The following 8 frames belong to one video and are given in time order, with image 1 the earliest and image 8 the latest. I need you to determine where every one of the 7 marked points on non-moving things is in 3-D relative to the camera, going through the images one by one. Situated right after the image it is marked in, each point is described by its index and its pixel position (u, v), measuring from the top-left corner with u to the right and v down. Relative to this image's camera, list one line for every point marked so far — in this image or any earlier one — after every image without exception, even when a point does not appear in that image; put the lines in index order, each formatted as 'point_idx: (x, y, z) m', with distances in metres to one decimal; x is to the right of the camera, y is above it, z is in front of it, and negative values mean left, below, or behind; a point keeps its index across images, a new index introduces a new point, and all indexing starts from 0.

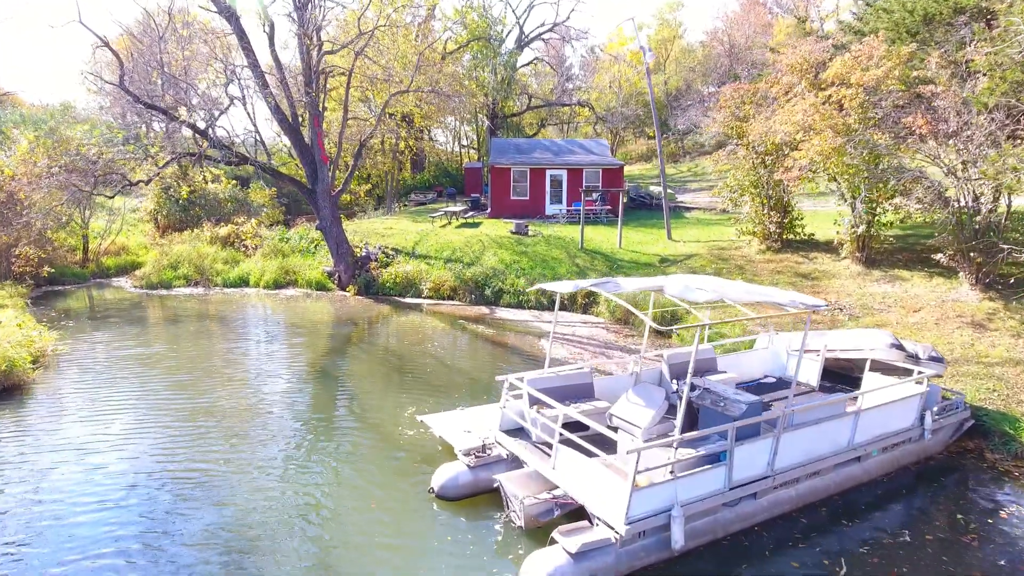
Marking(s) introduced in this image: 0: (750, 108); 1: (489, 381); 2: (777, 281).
0: (+6.7, +5.1, +18.1) m
1: (-0.5, -1.6, +12.4) m
2: (+6.7, +0.2, +16.2) m
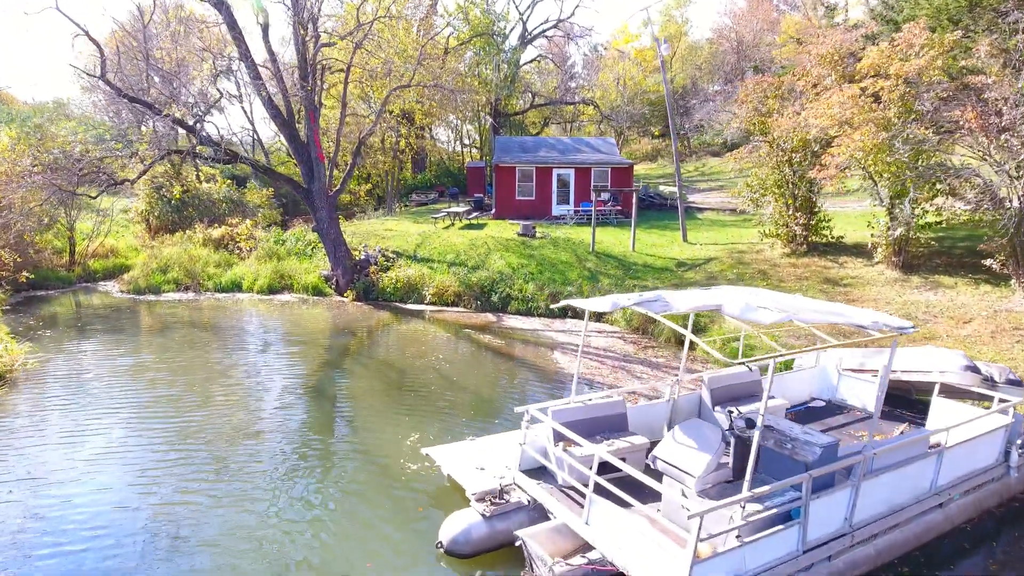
0: (+6.9, +4.9, +16.9) m
1: (-0.3, -1.8, +11.3) m
2: (+6.9, 0.0, +15.1) m
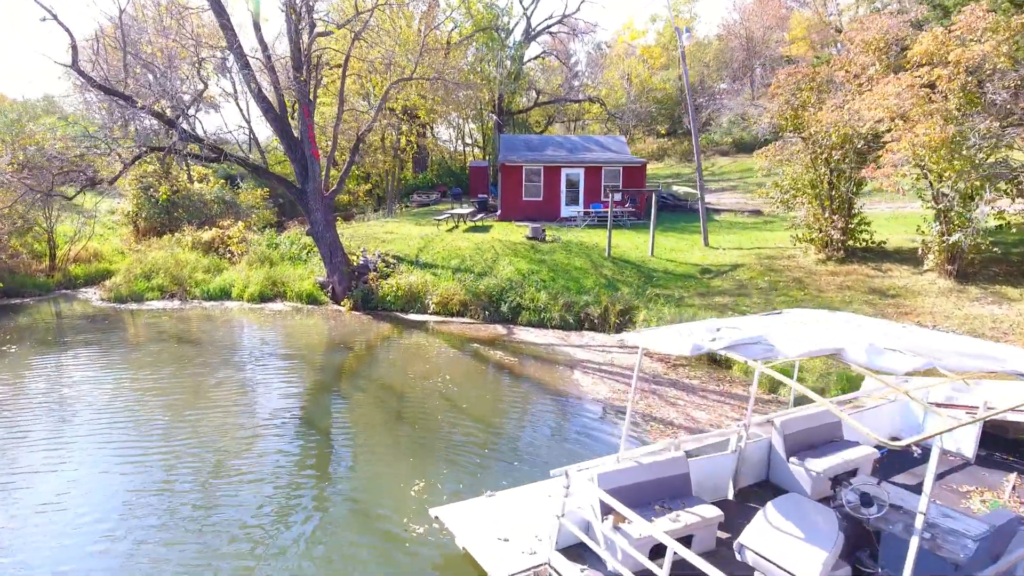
0: (+7.2, +4.7, +15.5) m
1: (0.0, -2.0, +9.9) m
2: (+7.2, -0.2, +13.6) m
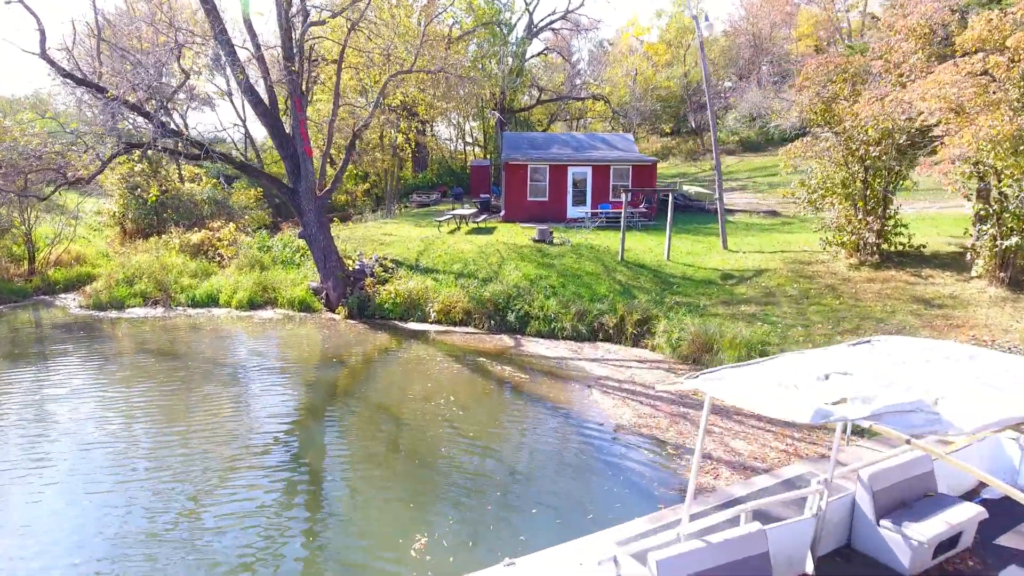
0: (+7.4, +4.5, +14.3) m
1: (+0.2, -2.2, +8.7) m
2: (+7.4, -0.4, +12.5) m
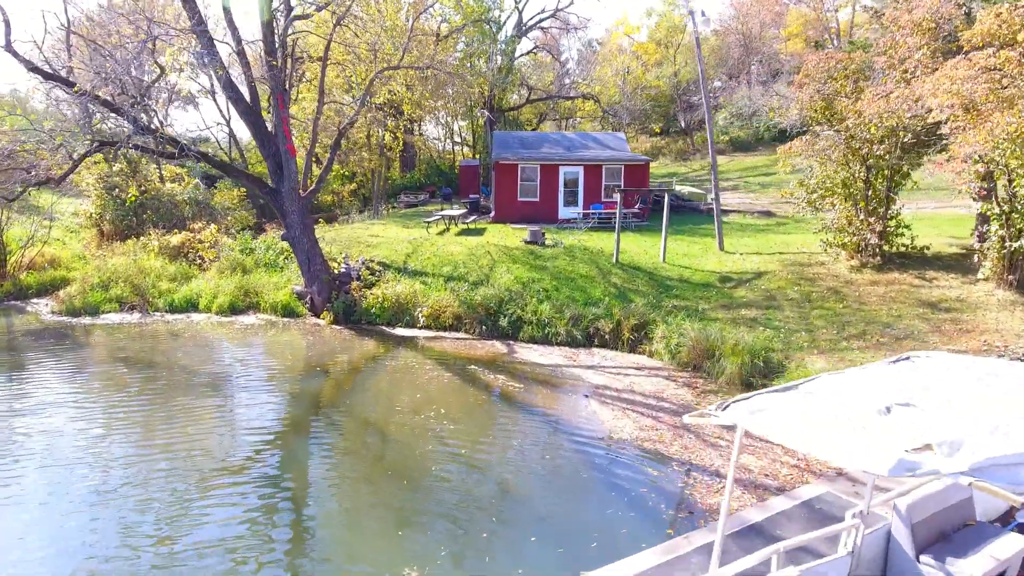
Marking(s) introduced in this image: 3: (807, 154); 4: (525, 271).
0: (+7.2, +4.4, +13.9) m
1: (+0.1, -2.3, +8.2) m
2: (+7.2, -0.5, +12.0) m
3: (+6.7, +3.0, +14.5) m
4: (+0.3, +0.4, +16.5) m
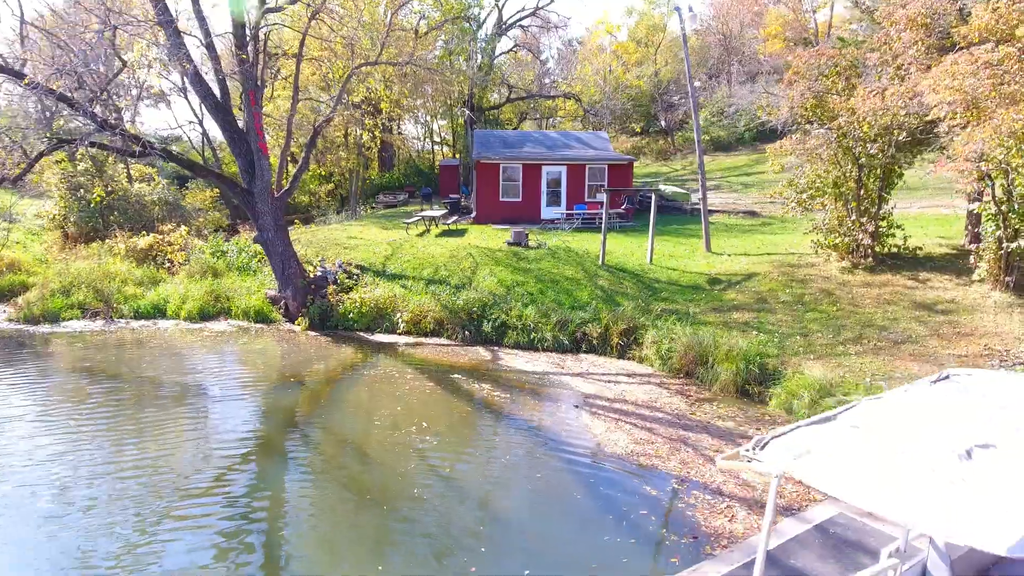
0: (+6.9, +4.4, +13.6) m
1: (0.0, -2.4, +7.6) m
2: (+7.0, -0.5, +11.7) m
3: (+6.3, +3.0, +14.1) m
4: (-0.1, +0.3, +15.9) m
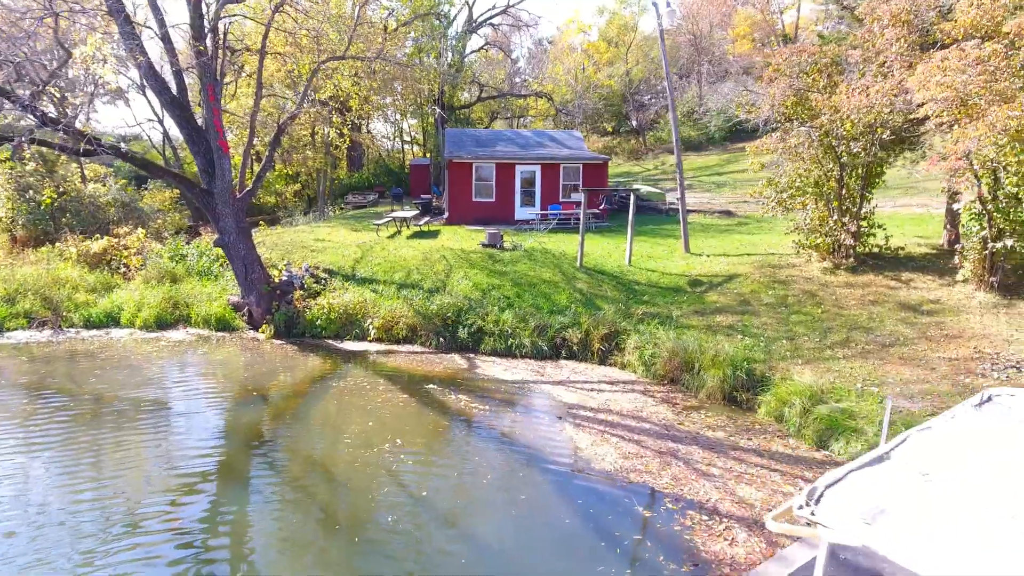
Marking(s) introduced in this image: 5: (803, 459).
0: (+6.3, +4.4, +13.3) m
1: (-0.2, -2.5, +7.1) m
2: (+6.6, -0.5, +11.5) m
3: (+5.8, +3.0, +13.8) m
4: (-0.7, +0.3, +15.4) m
5: (+3.7, -2.2, +8.2) m
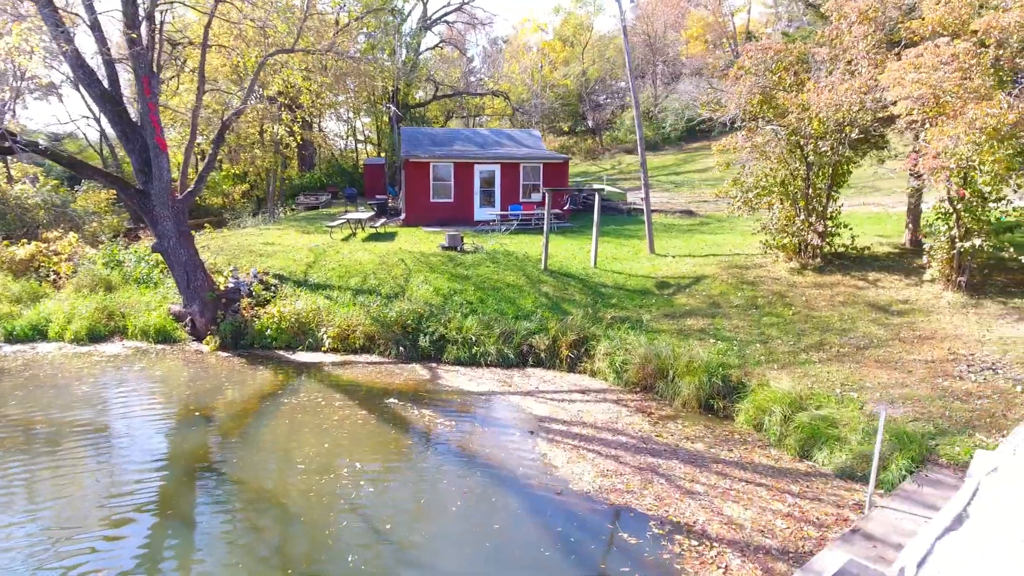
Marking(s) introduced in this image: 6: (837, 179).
0: (+5.5, +4.4, +13.1) m
1: (-0.5, -2.6, +6.4) m
2: (+5.9, -0.5, +11.3) m
3: (+4.9, +2.9, +13.6) m
4: (-1.5, +0.1, +14.7) m
5: (+3.4, -2.3, +7.8) m
6: (+6.6, +2.2, +13.1) m
